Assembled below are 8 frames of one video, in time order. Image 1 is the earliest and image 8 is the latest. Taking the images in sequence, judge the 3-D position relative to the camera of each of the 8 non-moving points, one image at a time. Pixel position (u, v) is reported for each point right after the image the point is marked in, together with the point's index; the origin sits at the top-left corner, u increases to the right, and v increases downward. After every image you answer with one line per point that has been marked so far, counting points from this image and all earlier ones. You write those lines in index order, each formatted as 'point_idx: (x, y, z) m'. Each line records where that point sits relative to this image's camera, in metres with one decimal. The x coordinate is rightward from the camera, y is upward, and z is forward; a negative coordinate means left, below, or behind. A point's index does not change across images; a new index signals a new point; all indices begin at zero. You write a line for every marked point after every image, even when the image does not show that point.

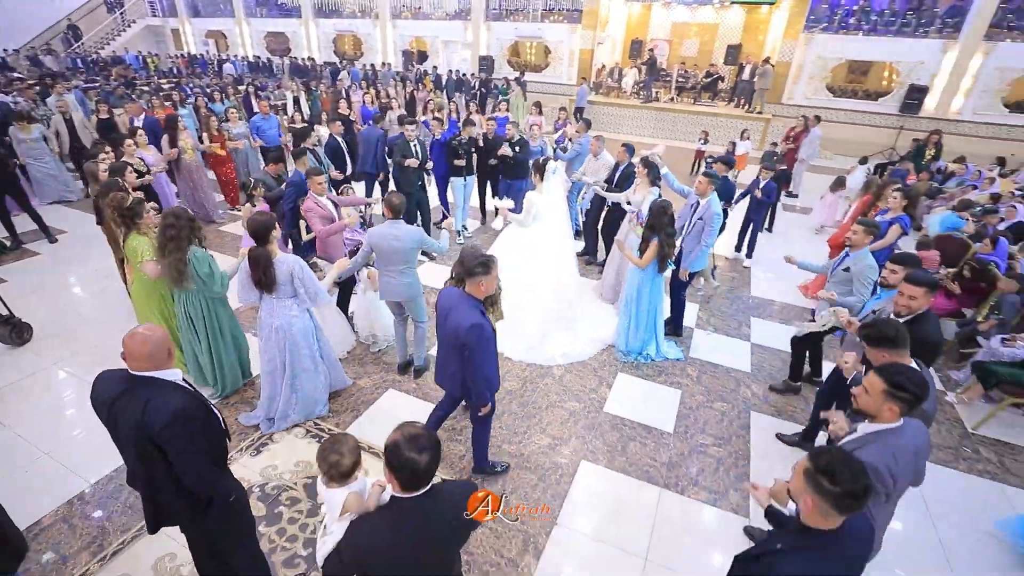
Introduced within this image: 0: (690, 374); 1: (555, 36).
0: (+1.5, -0.7, +4.0) m
1: (+1.3, +7.8, +14.7) m
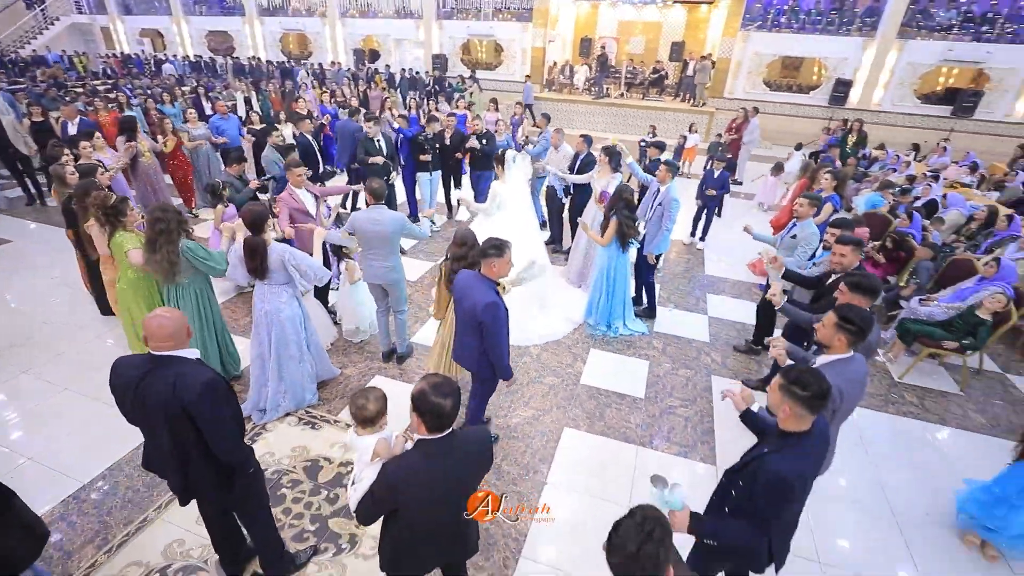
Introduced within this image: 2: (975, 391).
0: (+1.3, -0.5, +4.3) m
1: (-0.2, +8.0, +15.0) m
2: (+3.9, -0.9, +4.0) m
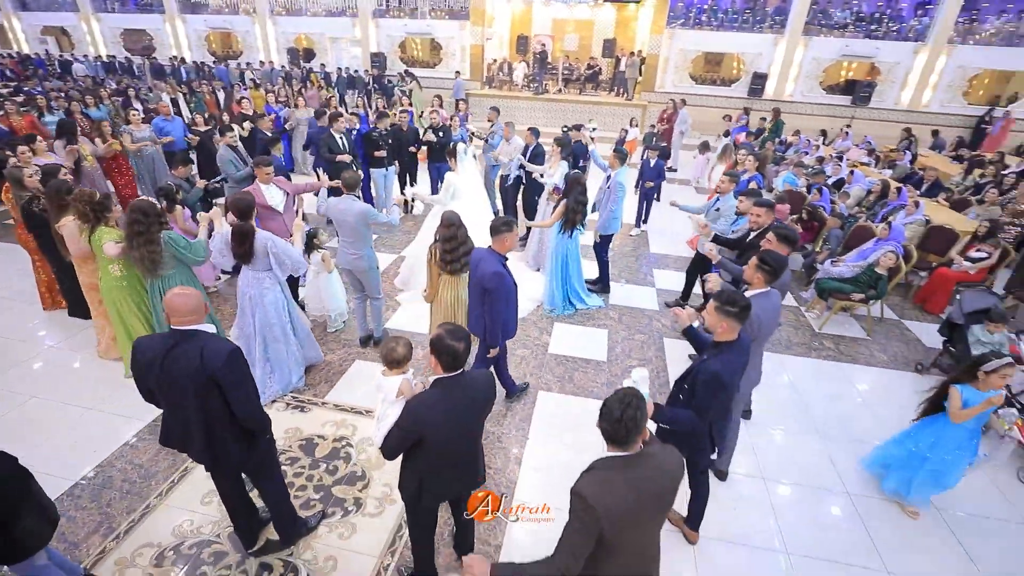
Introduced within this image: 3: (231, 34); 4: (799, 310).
0: (+1.0, -0.3, +4.7) m
1: (-2.1, +8.2, +15.1) m
2: (+3.6, -0.5, +4.7) m
3: (-9.6, +8.7, +16.2) m
4: (+3.0, -0.2, +5.0) m
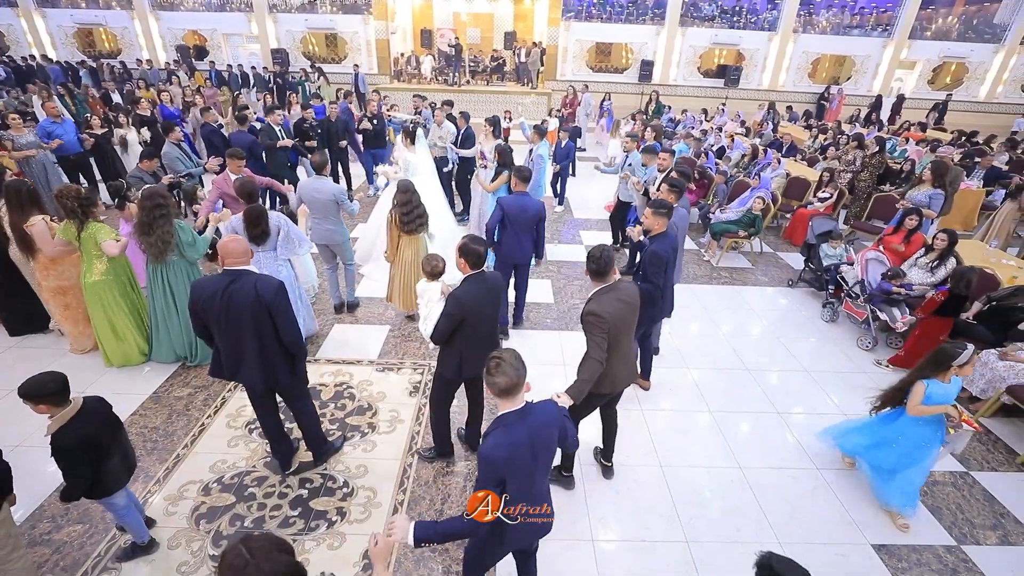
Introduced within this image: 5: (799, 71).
0: (+0.5, +0.2, +5.5) m
1: (-5.2, +8.3, +15.0) m
2: (+3.1, +0.3, +5.9) m
3: (-12.7, +8.0, +14.8) m
4: (+2.4, +0.5, +6.1) m
5: (+9.2, +6.9, +15.2) m
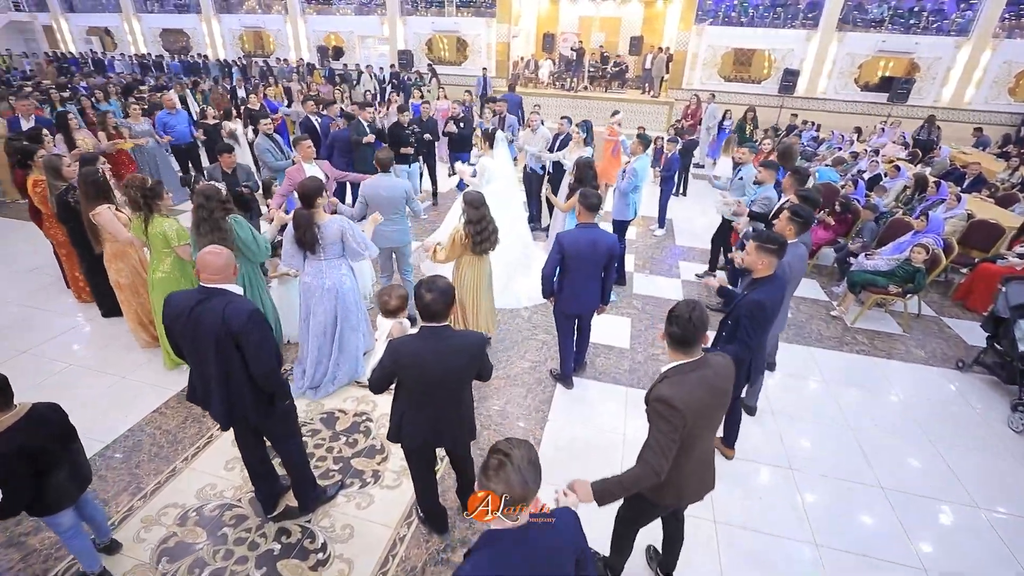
0: (+1.2, -0.2, +4.6) m
1: (-1.3, +8.3, +15.2) m
2: (+3.8, -0.4, +4.5) m
3: (-8.7, +8.9, +16.6) m
4: (+3.3, -0.2, +4.9) m
5: (+12.5, +5.2, +12.3) m
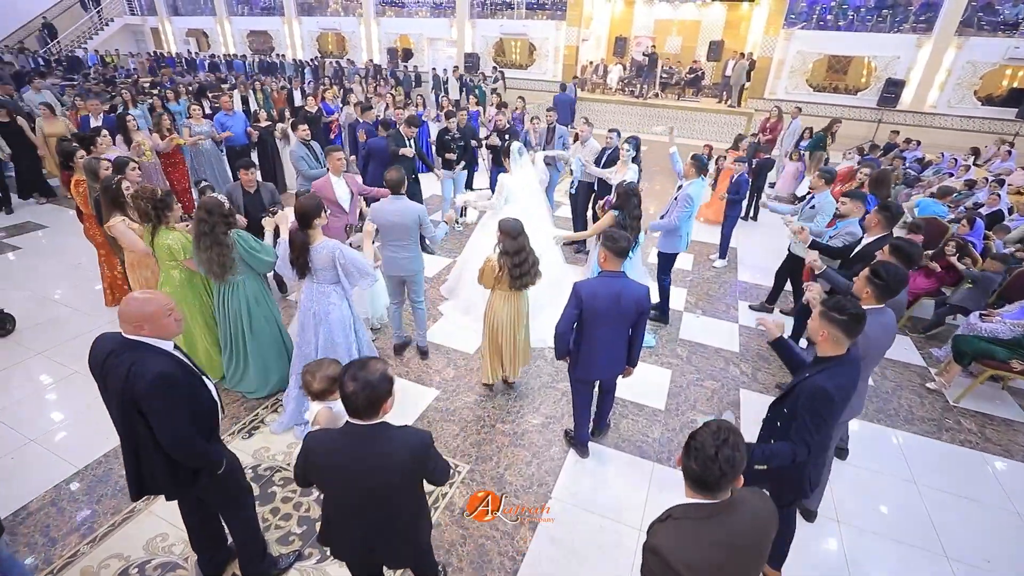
0: (+1.4, -0.6, +4.0) m
1: (+0.9, +8.0, +14.8) m
2: (+4.0, -1.0, +3.5) m
3: (-6.2, +9.1, +17.1) m
4: (+3.5, -0.7, +4.0) m
5: (+13.9, +3.9, +10.2) m
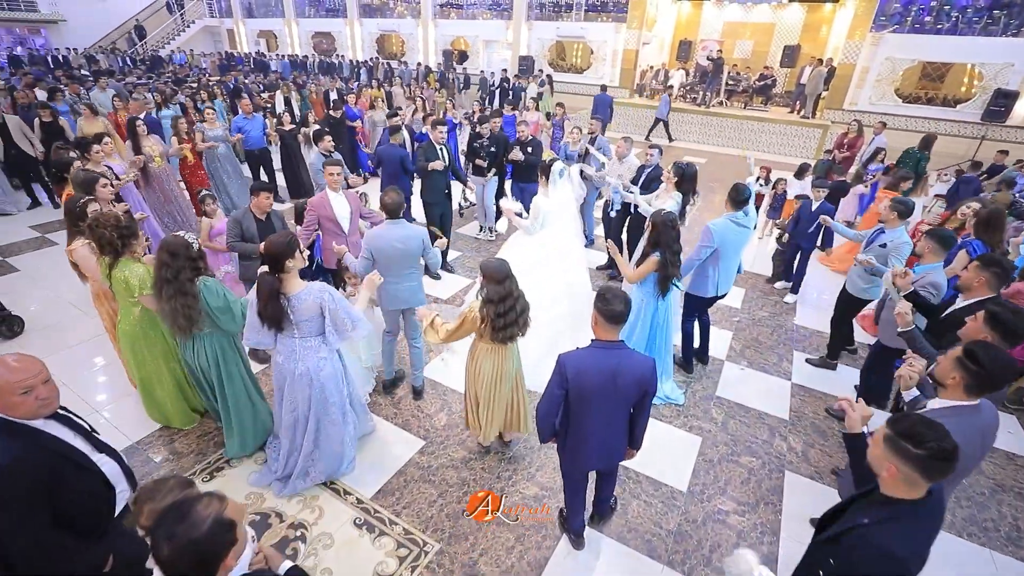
0: (+1.4, -0.9, +3.4) m
1: (+2.6, +7.6, +14.2) m
2: (+3.9, -1.5, +2.6) m
3: (-4.1, +9.1, +17.2) m
4: (+3.5, -1.2, +3.1) m
5: (+14.8, +2.8, +8.2) m
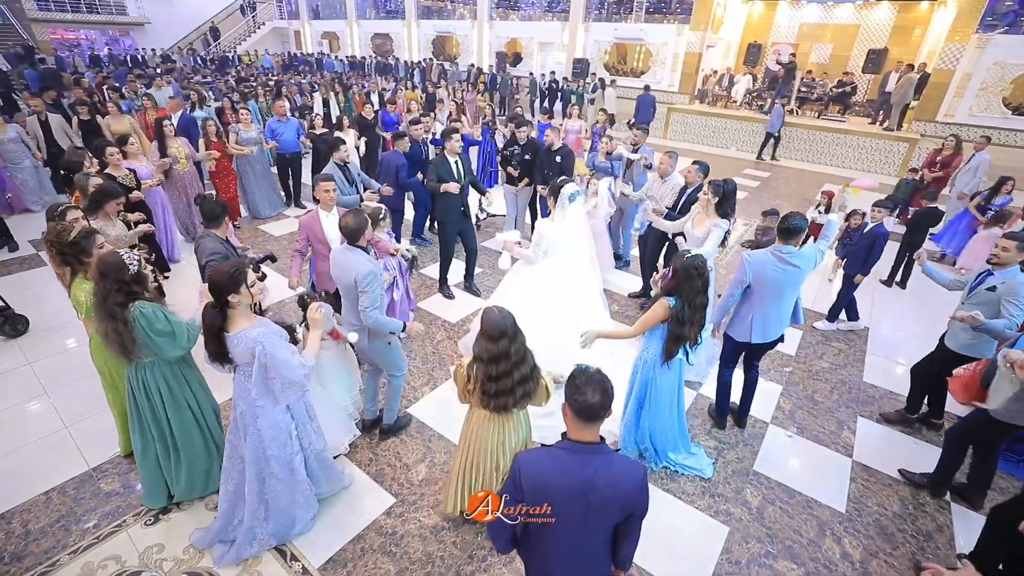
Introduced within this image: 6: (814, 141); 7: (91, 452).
0: (+1.4, -1.2, +2.8) m
1: (+4.1, +7.1, +13.4) m
2: (+3.7, -1.9, +1.8) m
3: (-2.1, +9.0, +17.1) m
4: (+3.4, -1.6, +2.3) m
5: (+15.4, +1.7, +6.1) m
6: (+6.8, +3.3, +10.6) m
7: (-2.6, -1.0, +2.9) m
